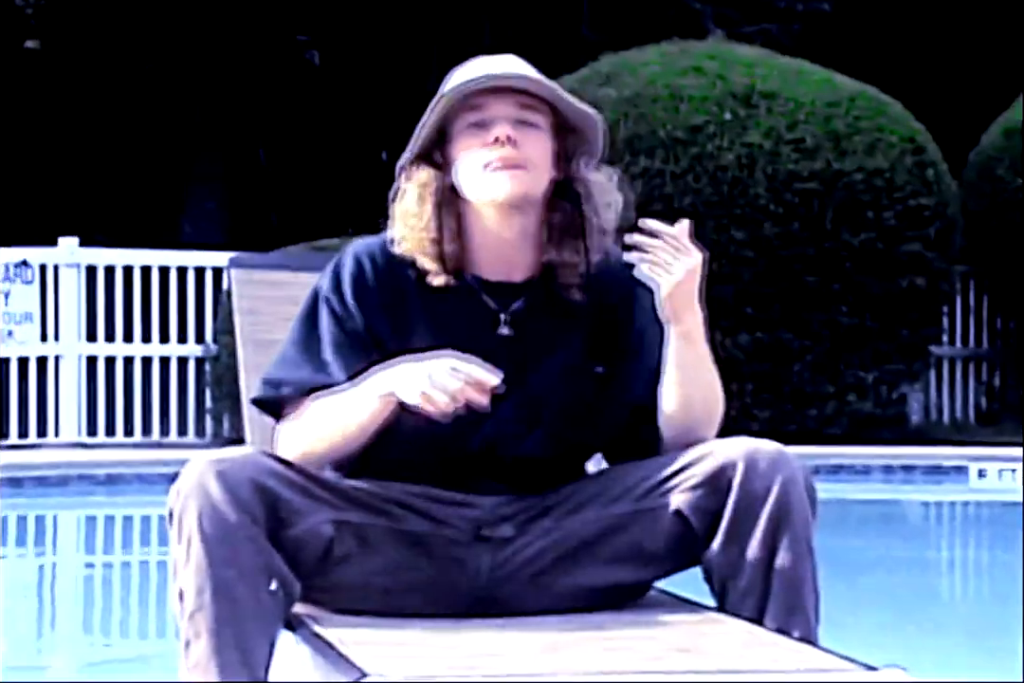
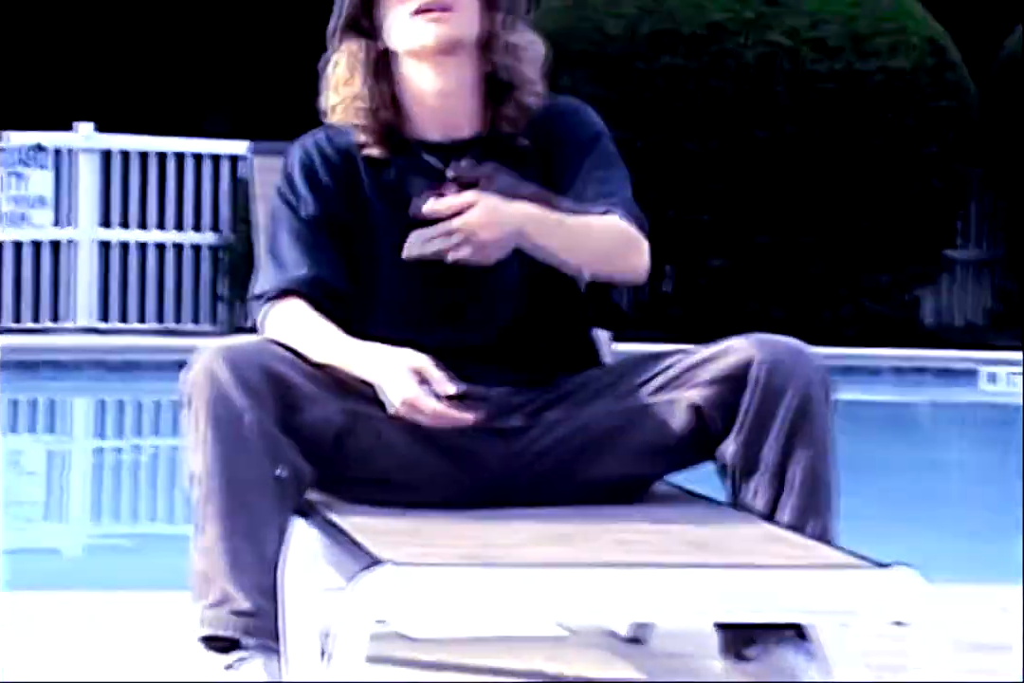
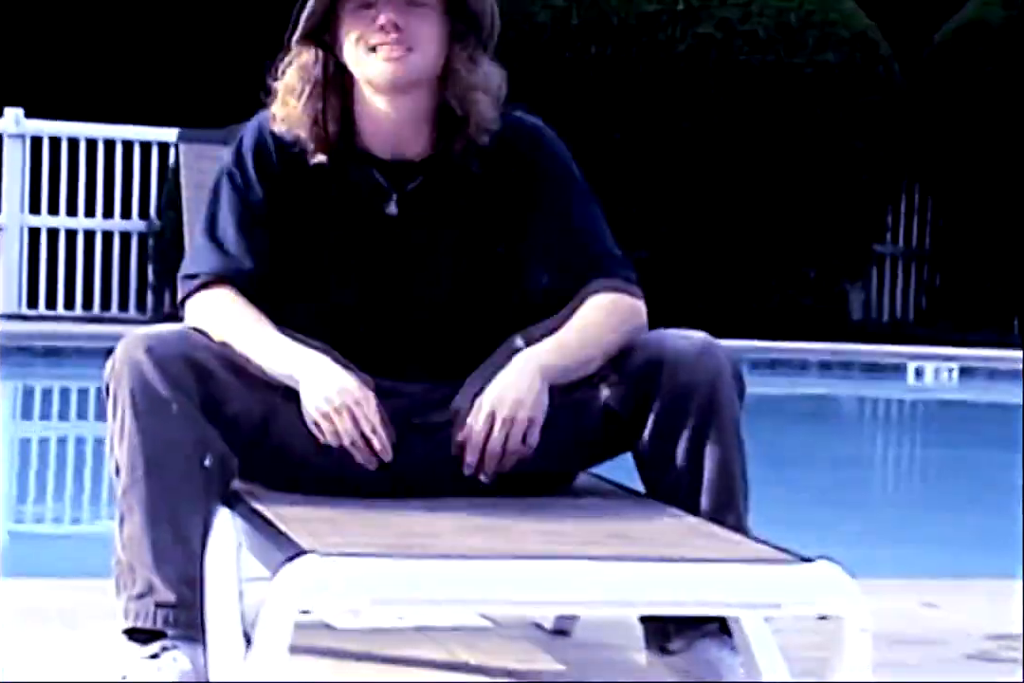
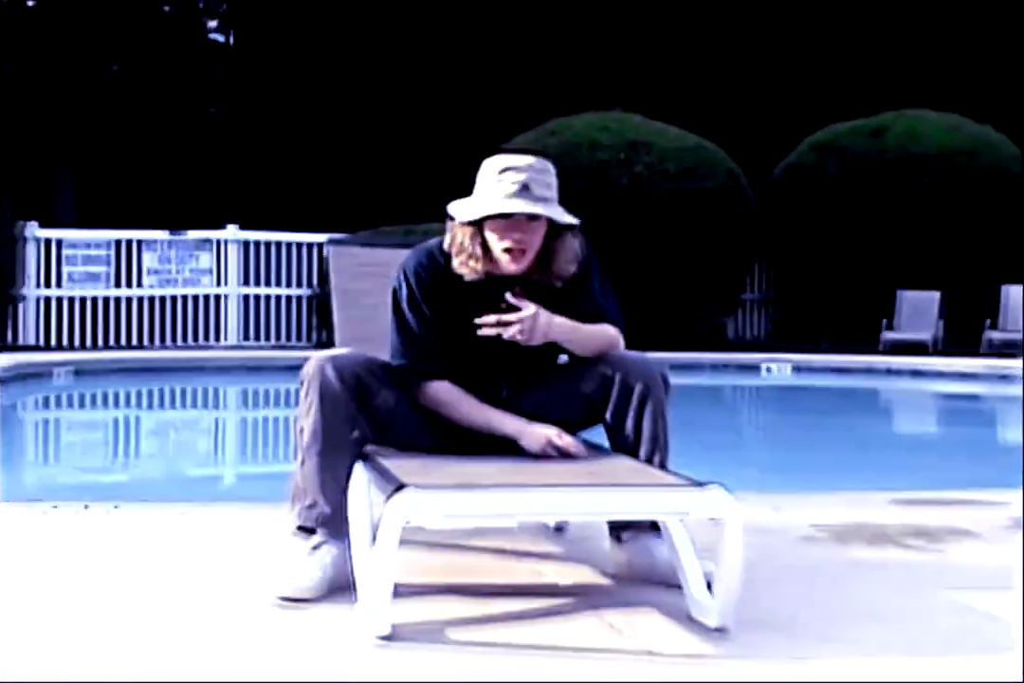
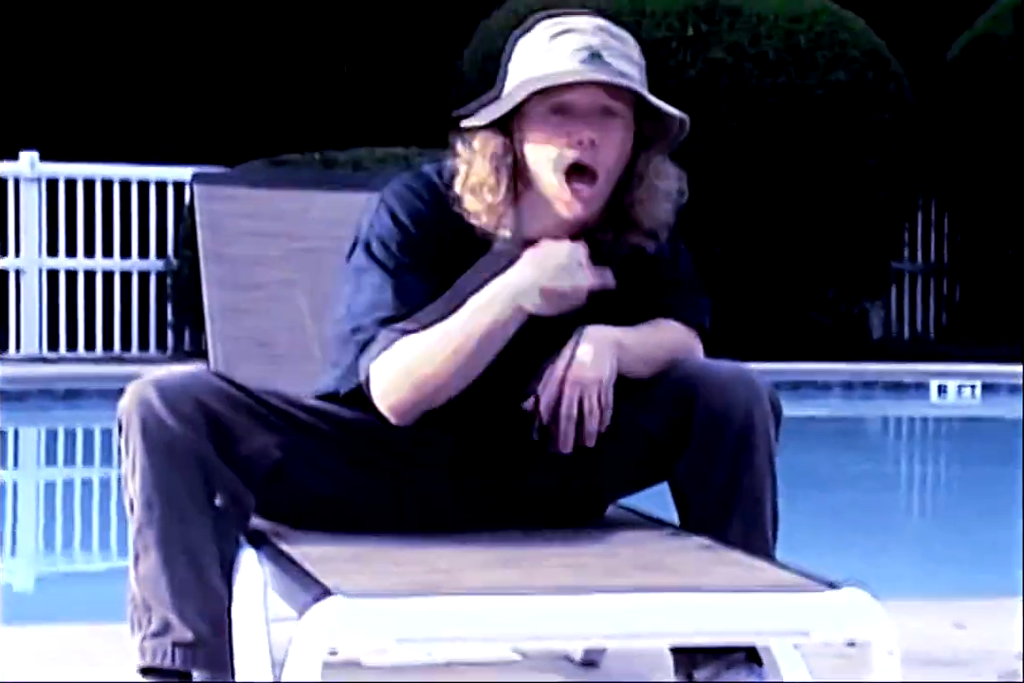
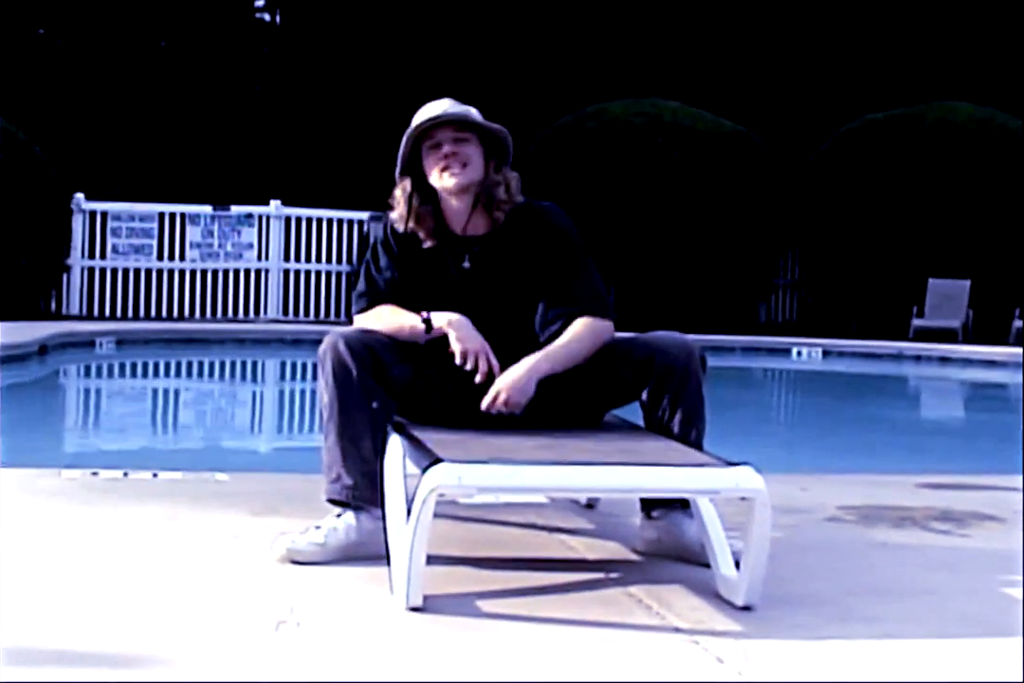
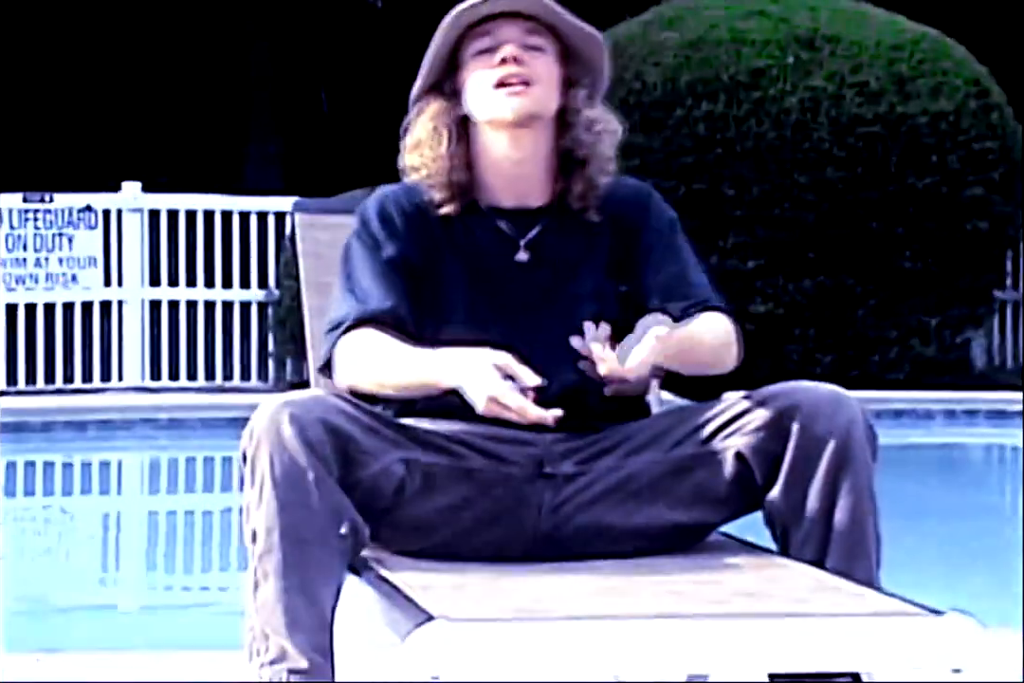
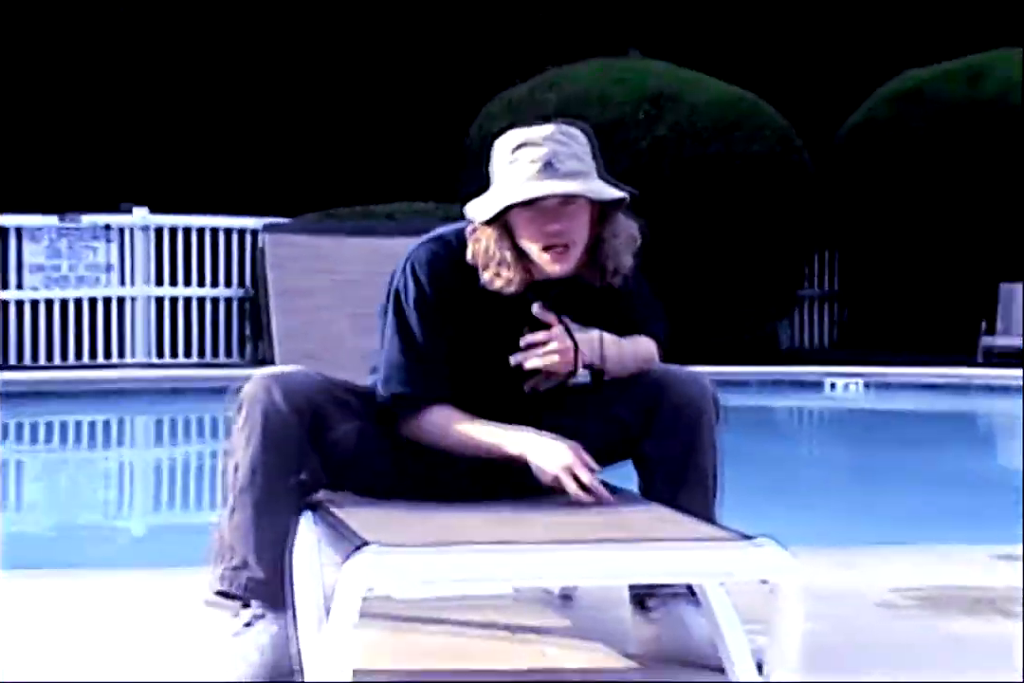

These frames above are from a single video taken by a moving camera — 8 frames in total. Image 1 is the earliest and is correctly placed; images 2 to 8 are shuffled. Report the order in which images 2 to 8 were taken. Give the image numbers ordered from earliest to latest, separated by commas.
7, 2, 3, 5, 8, 4, 6
